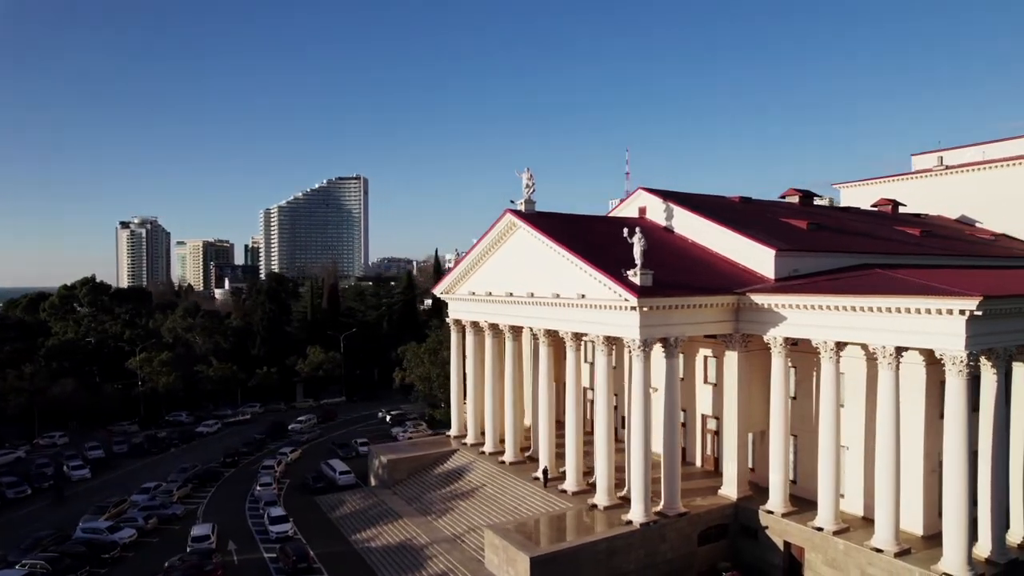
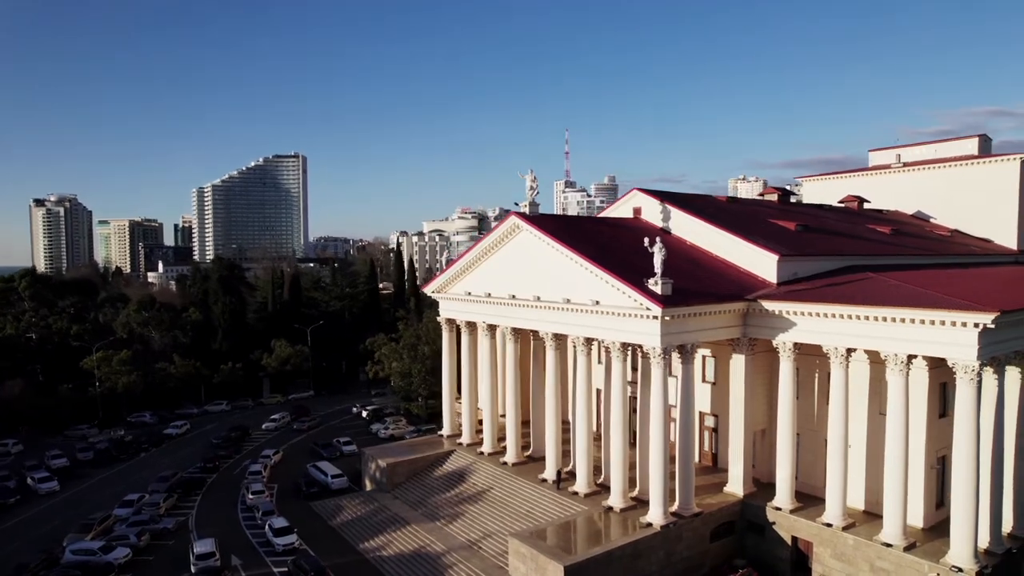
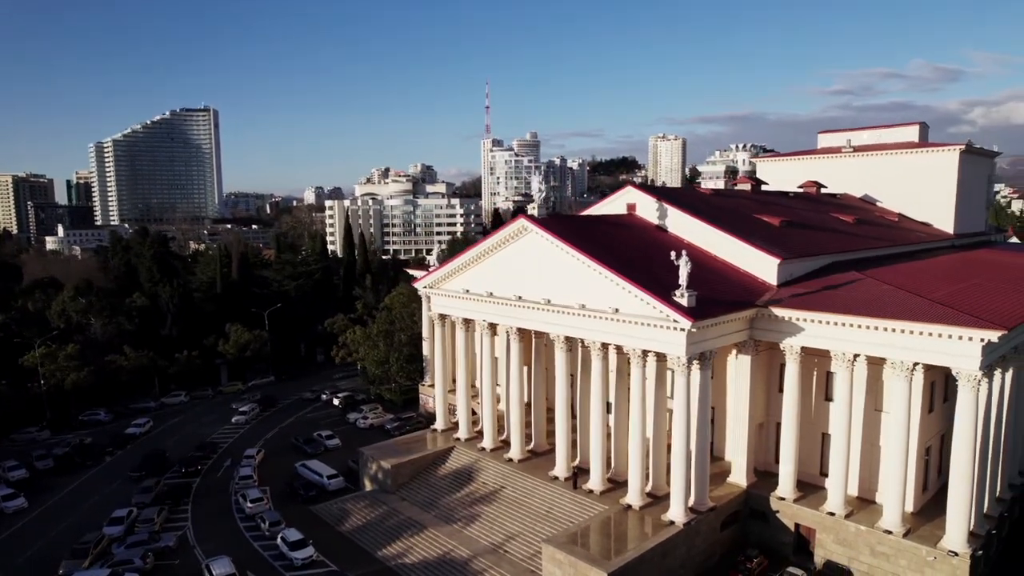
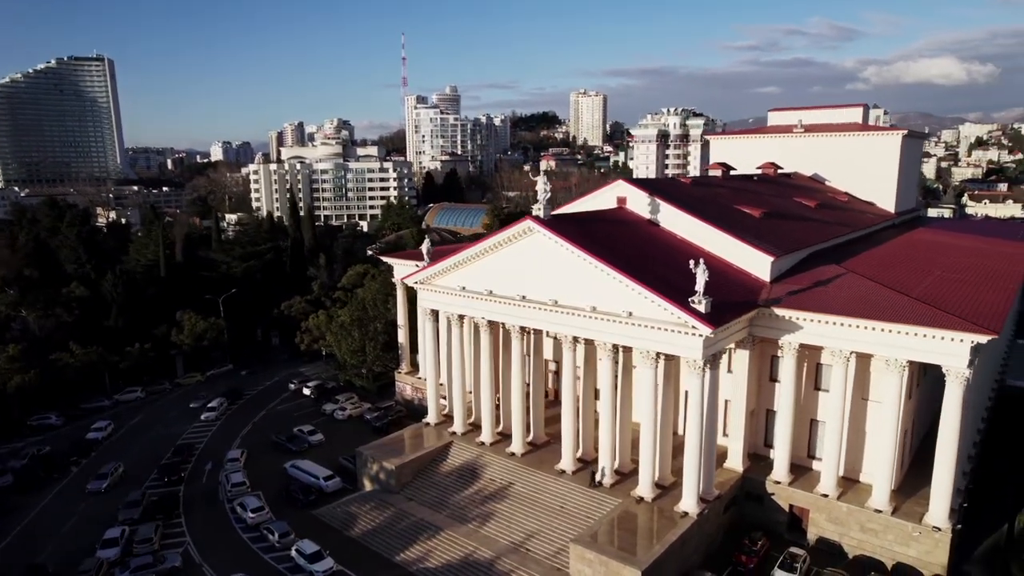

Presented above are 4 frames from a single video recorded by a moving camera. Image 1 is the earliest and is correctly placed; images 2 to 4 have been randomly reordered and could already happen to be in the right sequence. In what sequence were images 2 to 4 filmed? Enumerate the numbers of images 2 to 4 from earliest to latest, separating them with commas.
2, 3, 4
